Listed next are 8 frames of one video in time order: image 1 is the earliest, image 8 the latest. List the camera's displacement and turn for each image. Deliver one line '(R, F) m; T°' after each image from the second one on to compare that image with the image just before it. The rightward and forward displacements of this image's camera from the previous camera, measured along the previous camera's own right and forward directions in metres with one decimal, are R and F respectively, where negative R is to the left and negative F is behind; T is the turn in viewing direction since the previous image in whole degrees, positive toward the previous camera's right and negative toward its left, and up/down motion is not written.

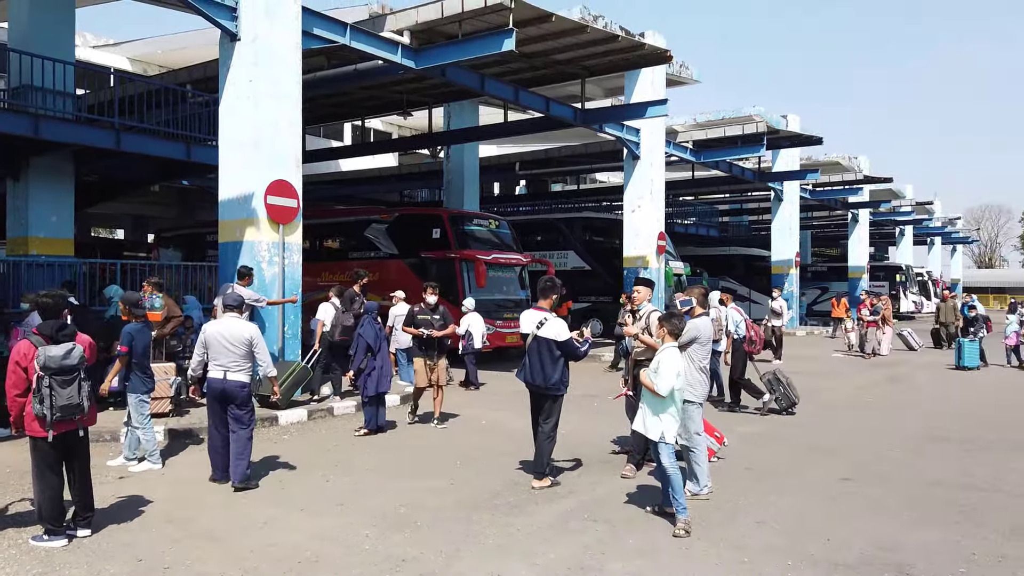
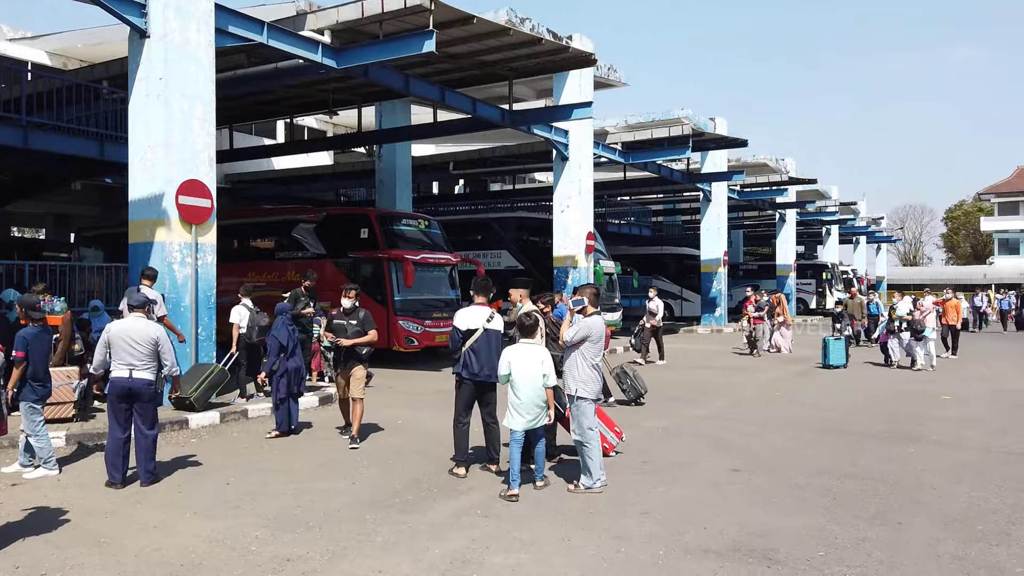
(+0.4, -0.1) m; +4°
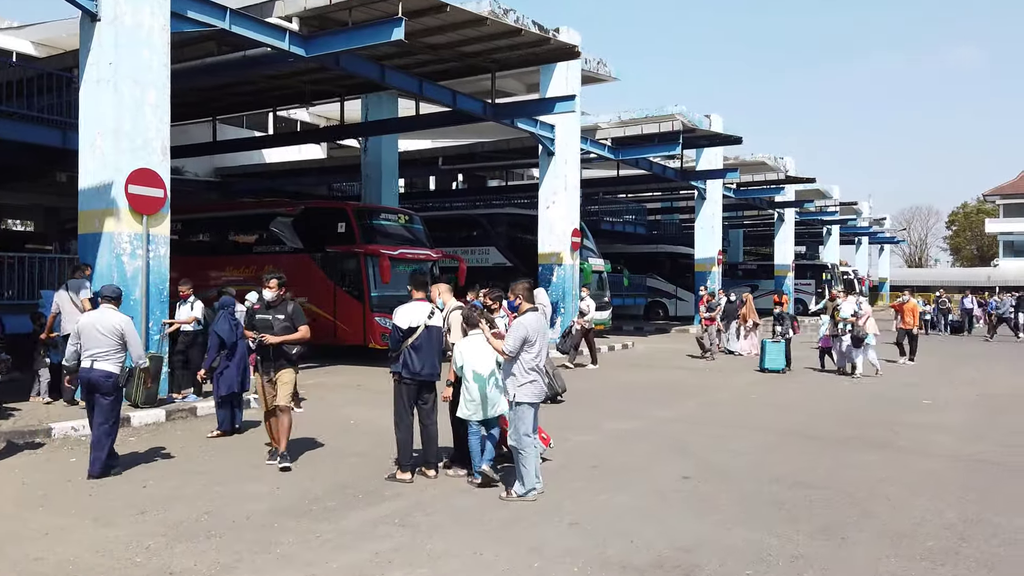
(+0.6, +0.4) m; 0°
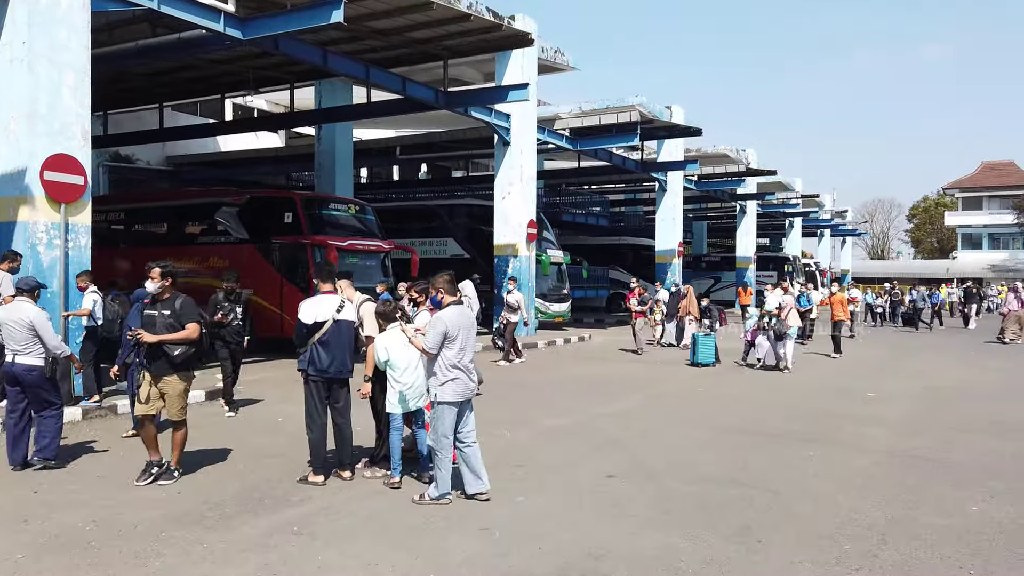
(+0.4, +0.3) m; +2°
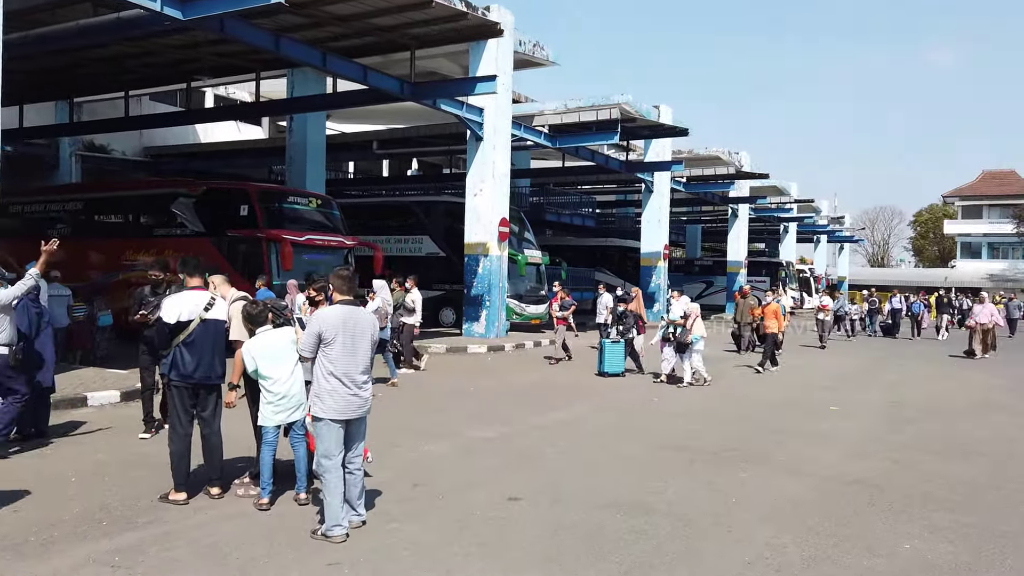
(+0.8, +0.7) m; 0°
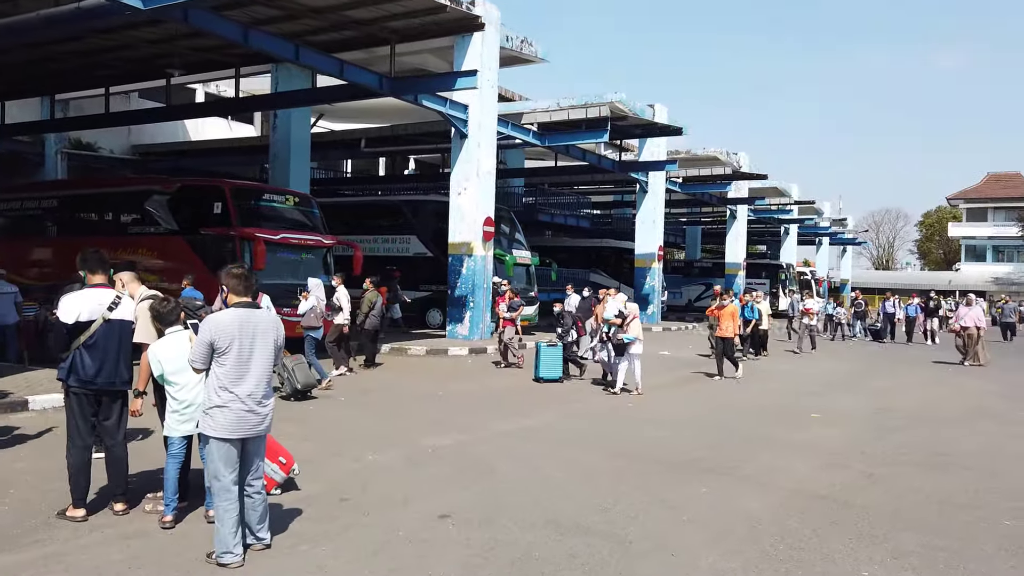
(+0.5, +0.5) m; 0°
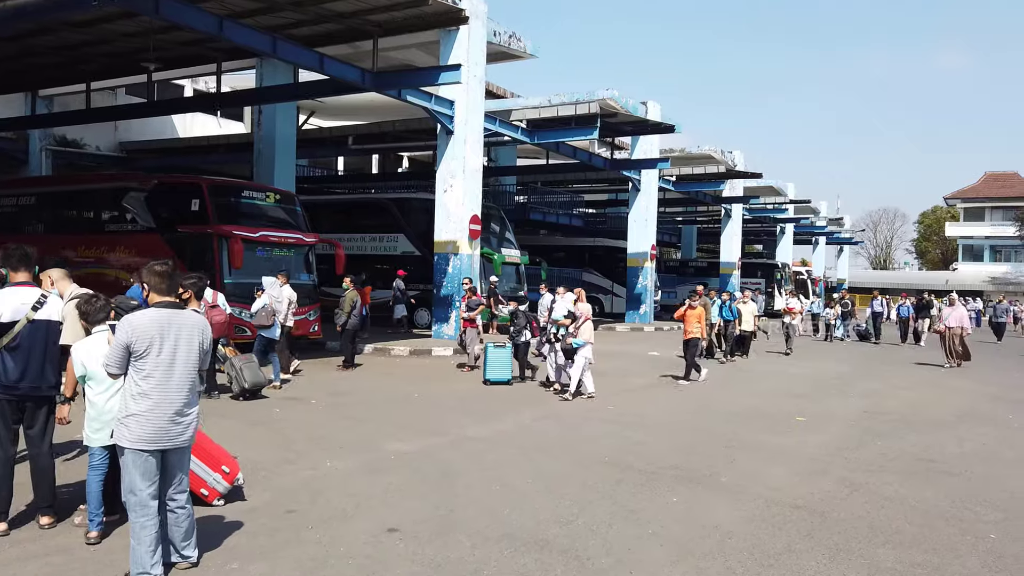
(+0.3, +0.3) m; 0°
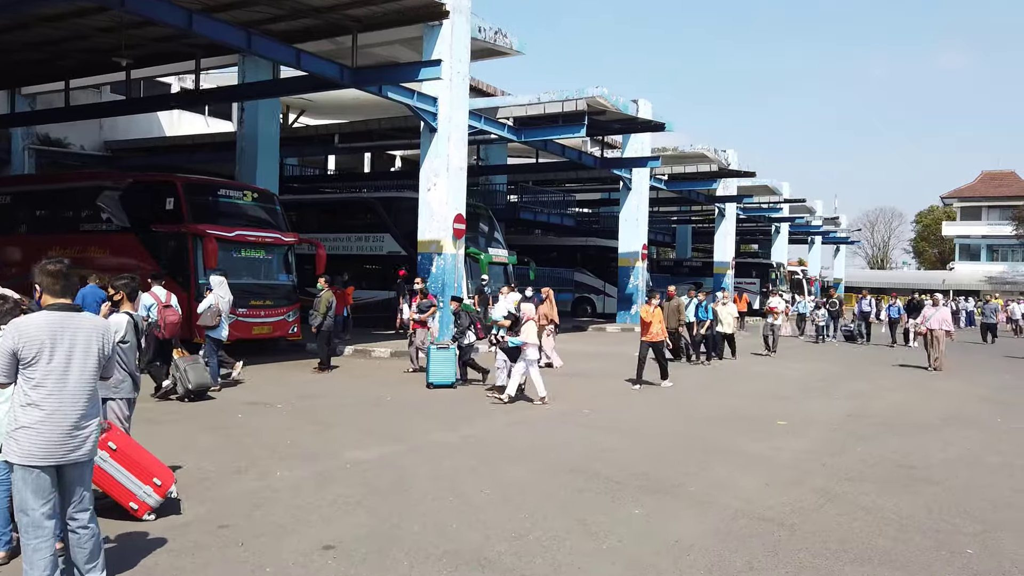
(+0.3, +0.3) m; 0°
